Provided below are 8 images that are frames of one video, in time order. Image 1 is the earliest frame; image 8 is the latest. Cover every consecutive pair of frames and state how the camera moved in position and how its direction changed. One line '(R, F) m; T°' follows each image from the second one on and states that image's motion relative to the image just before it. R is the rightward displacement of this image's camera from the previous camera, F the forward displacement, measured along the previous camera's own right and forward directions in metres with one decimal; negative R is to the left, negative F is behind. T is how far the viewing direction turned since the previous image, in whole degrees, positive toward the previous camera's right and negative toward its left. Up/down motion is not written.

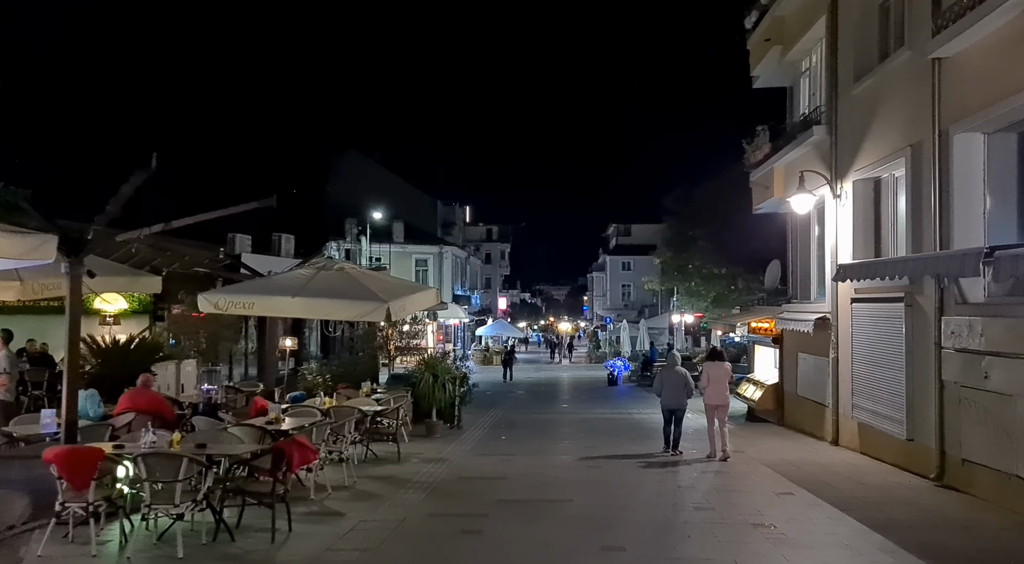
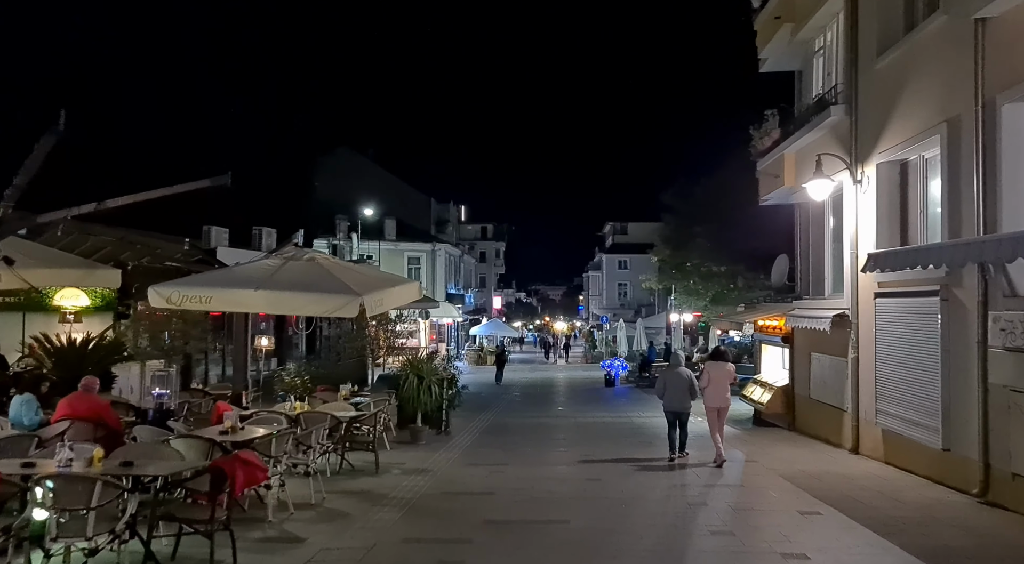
(+0.1, +1.1) m; 0°
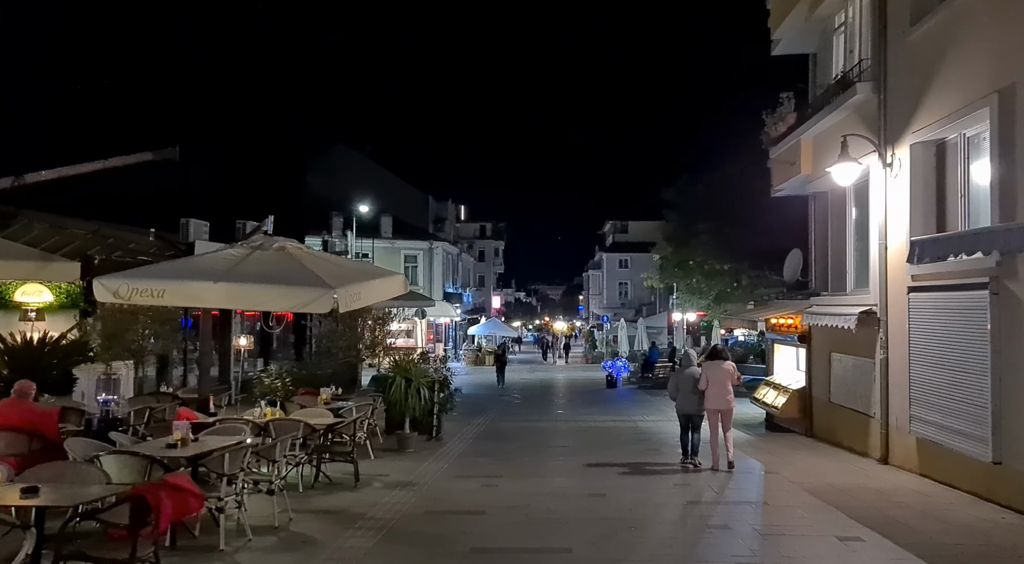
(+0.1, +1.0) m; 0°
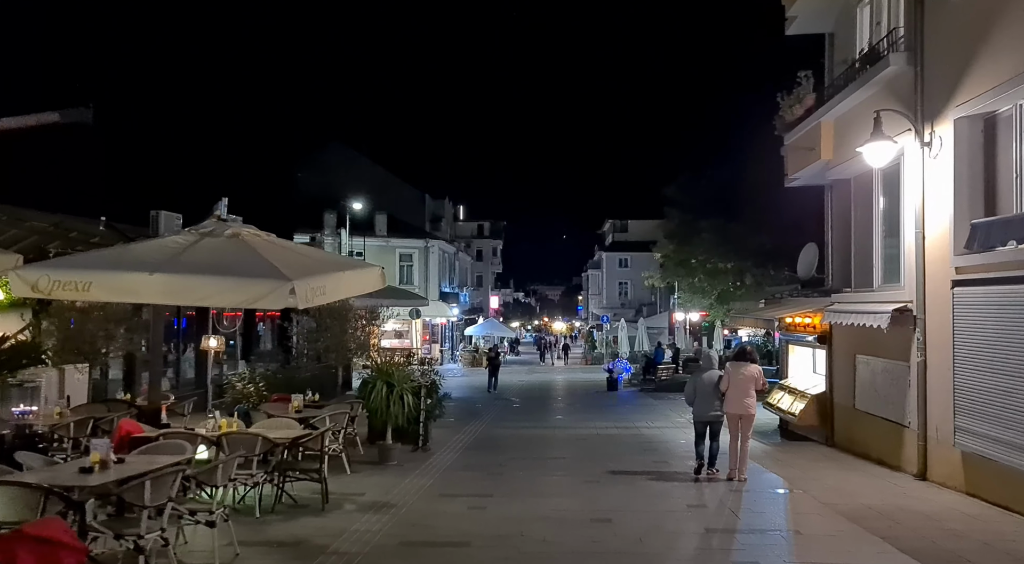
(+0.1, +1.2) m; 0°
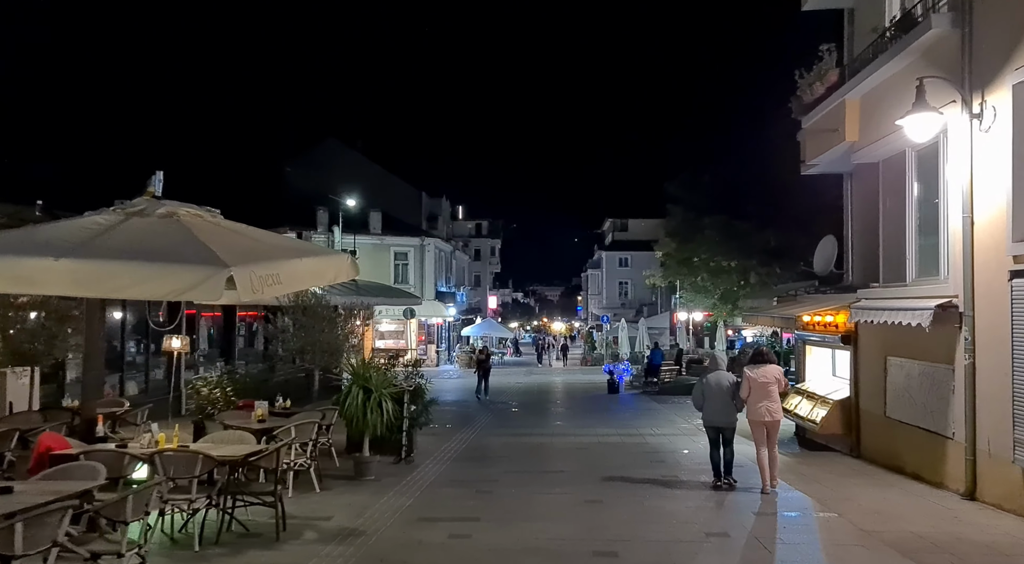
(+0.1, +1.2) m; 0°
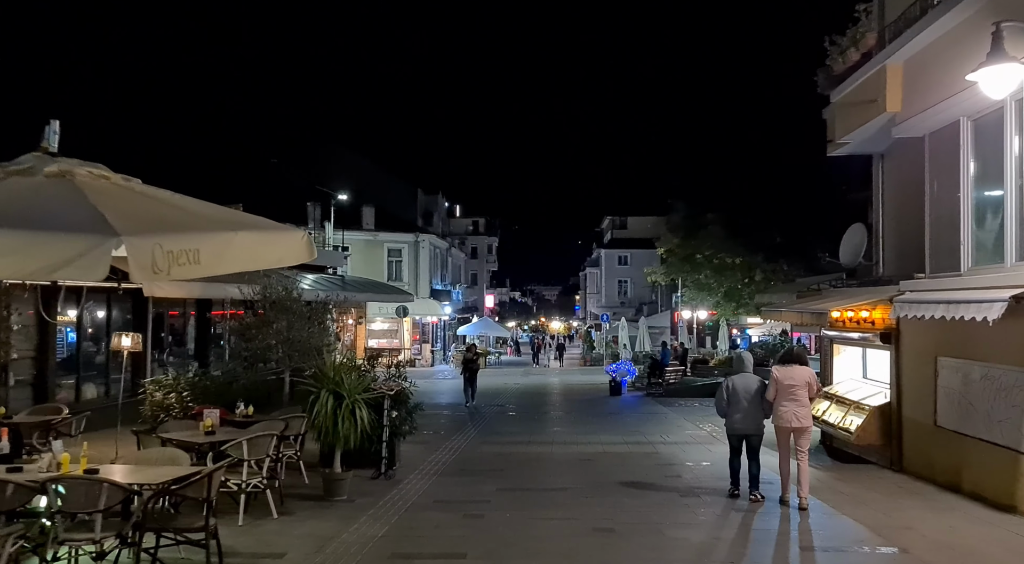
(0.0, +1.4) m; 0°
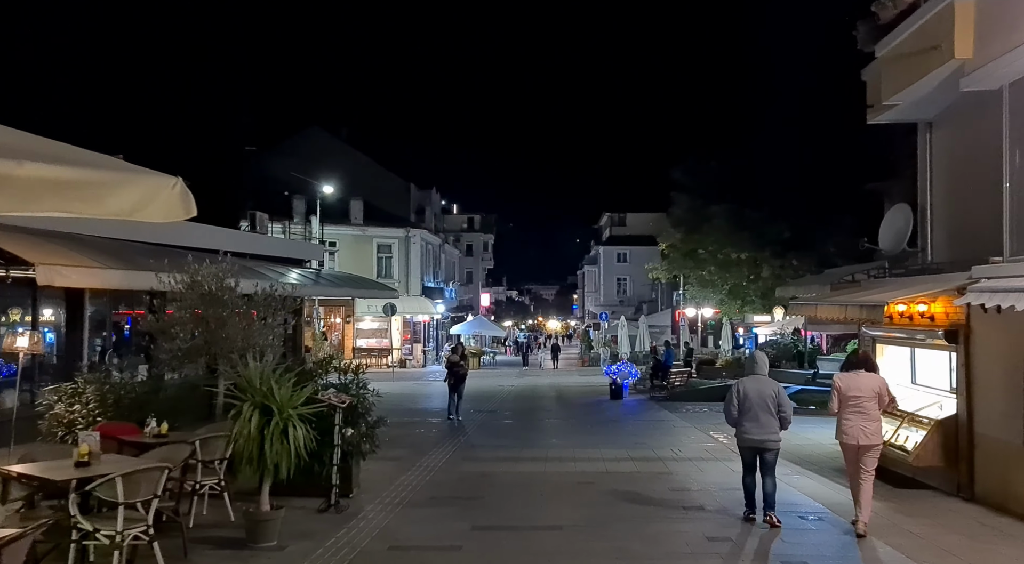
(+0.2, +1.9) m; 0°
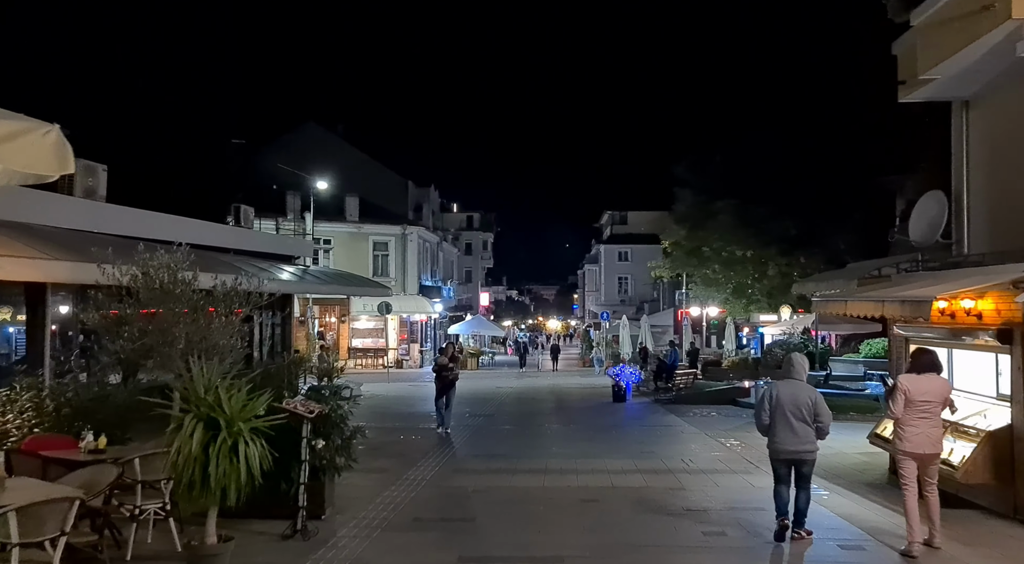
(+0.1, +1.0) m; 0°
